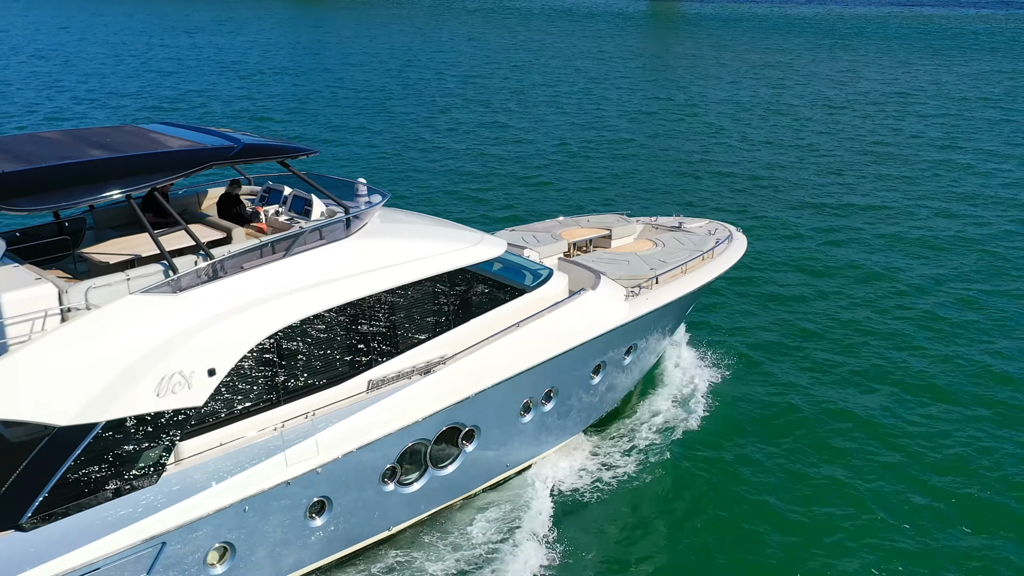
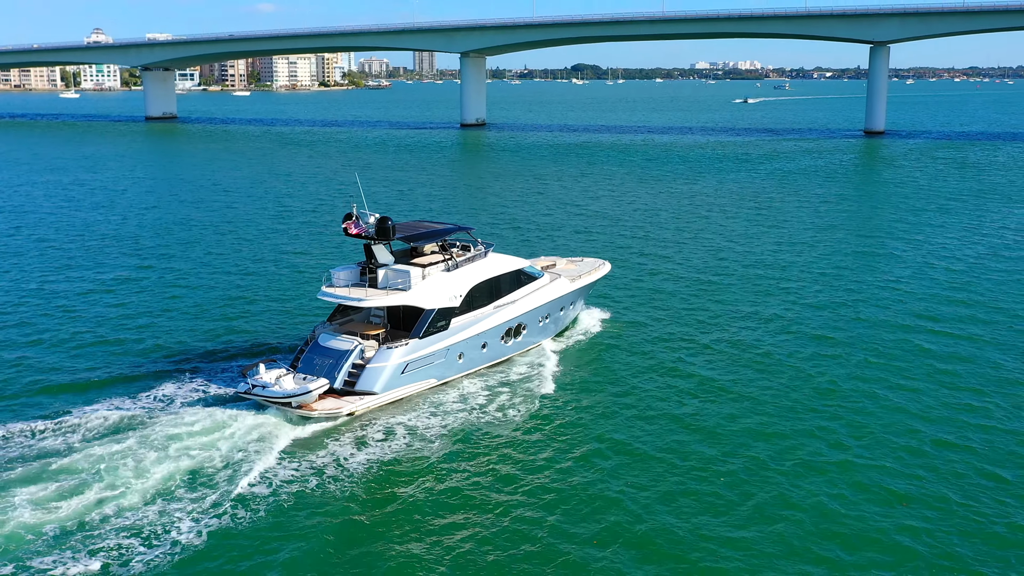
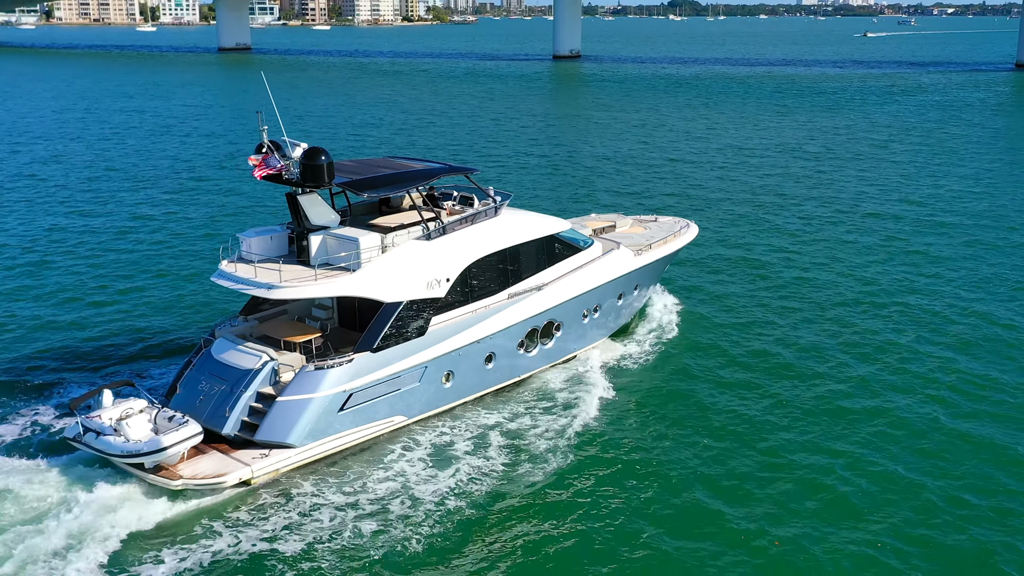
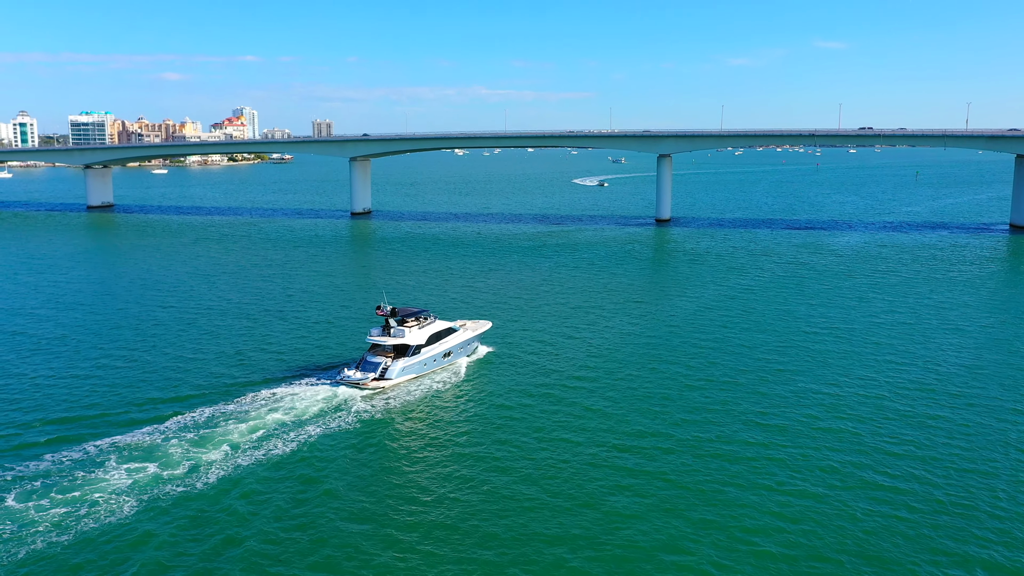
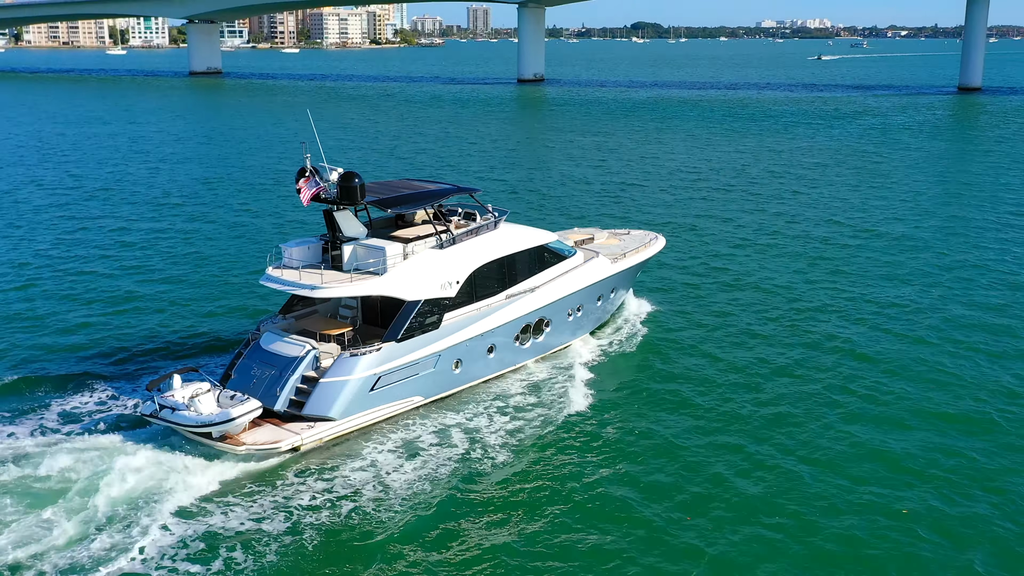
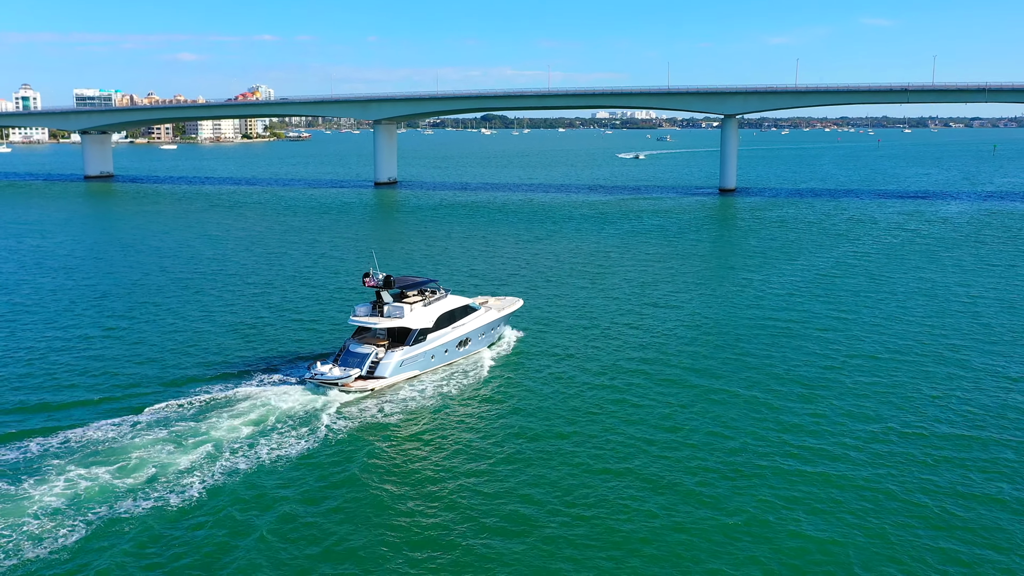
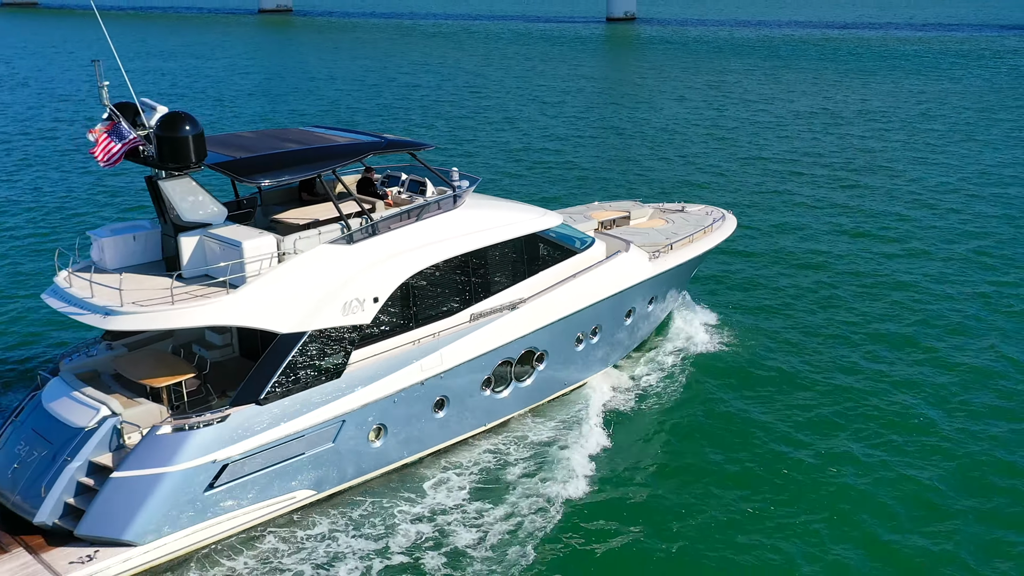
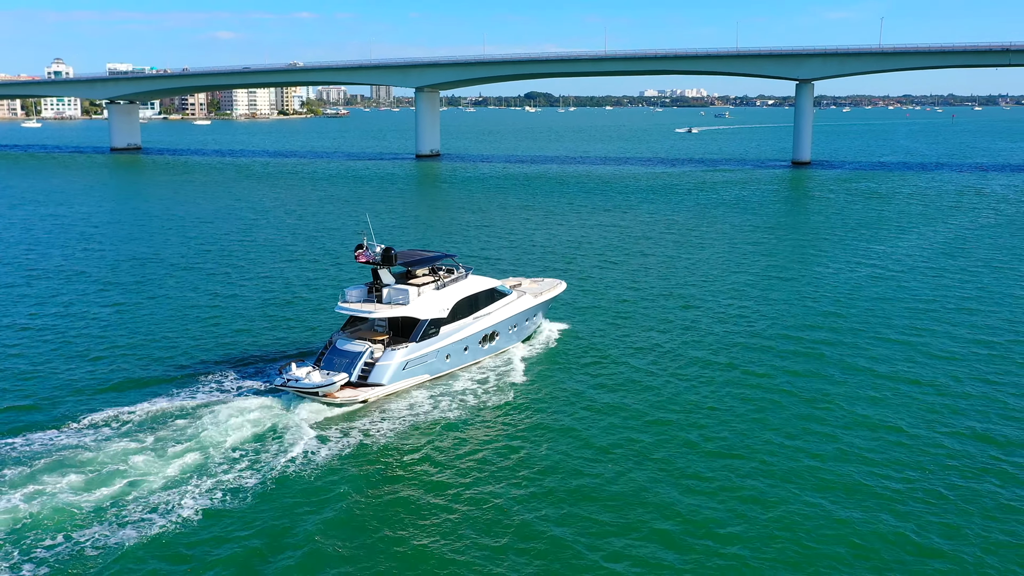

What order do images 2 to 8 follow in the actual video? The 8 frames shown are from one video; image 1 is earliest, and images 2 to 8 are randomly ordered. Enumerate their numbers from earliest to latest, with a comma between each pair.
7, 3, 5, 2, 8, 6, 4
